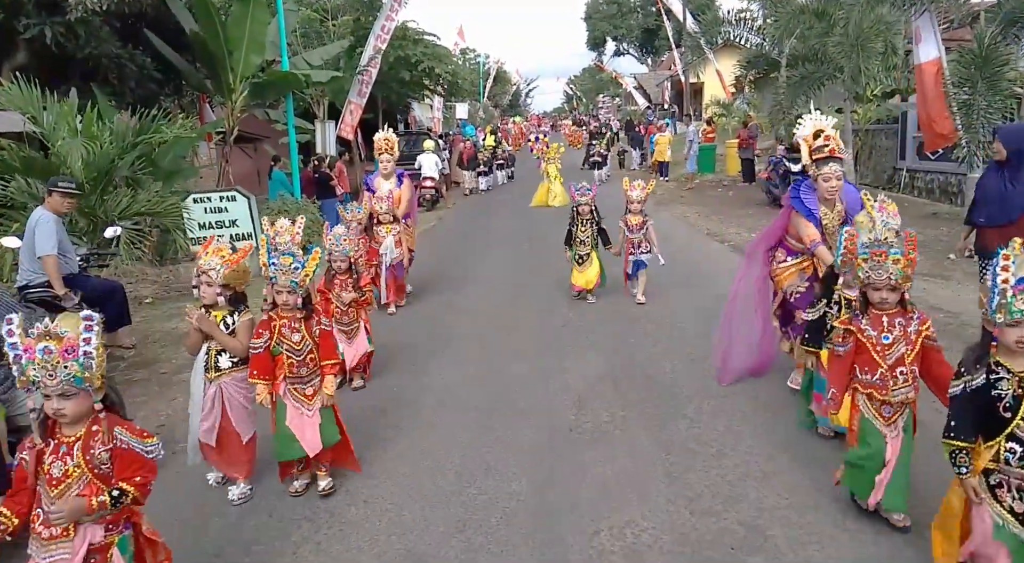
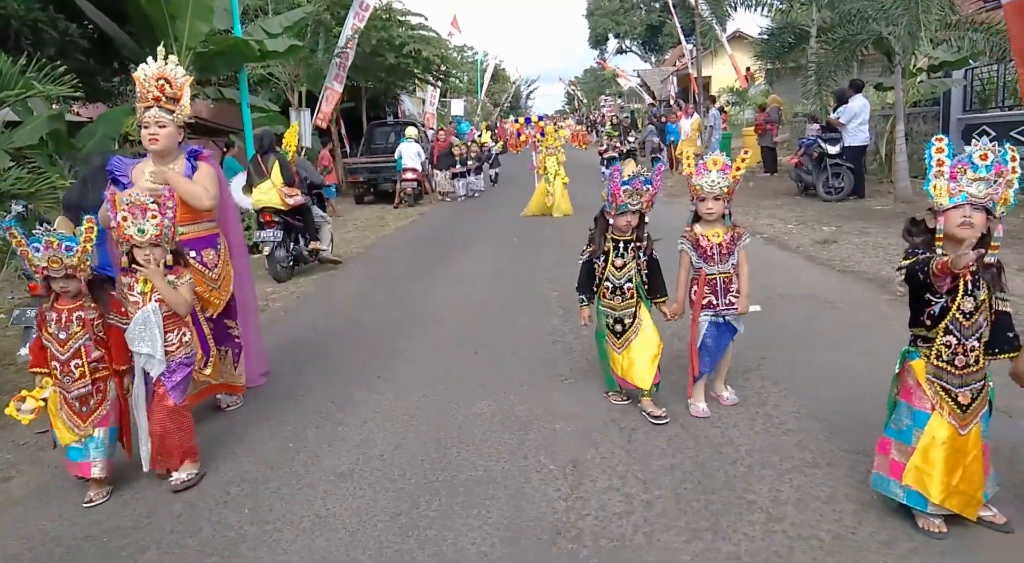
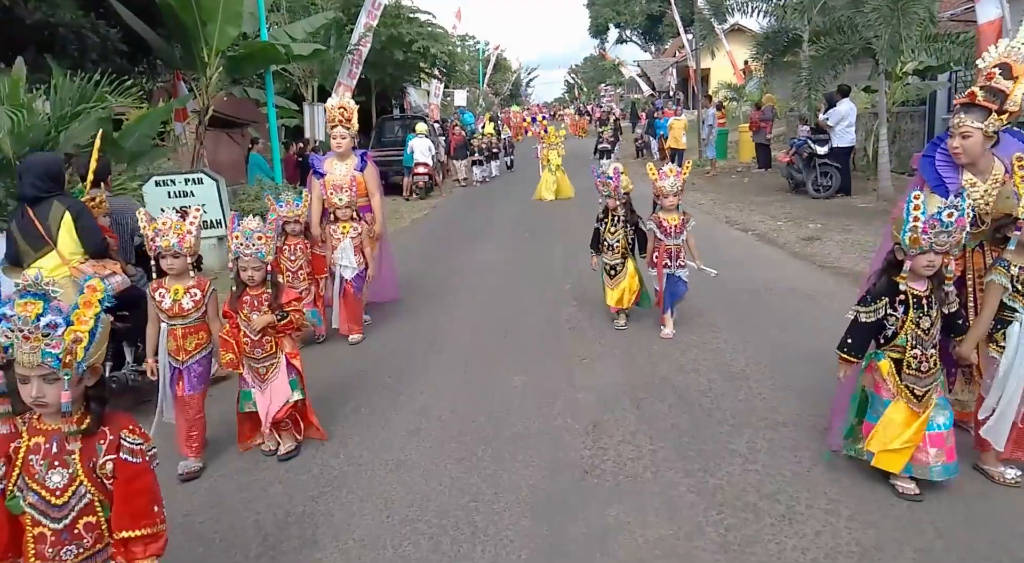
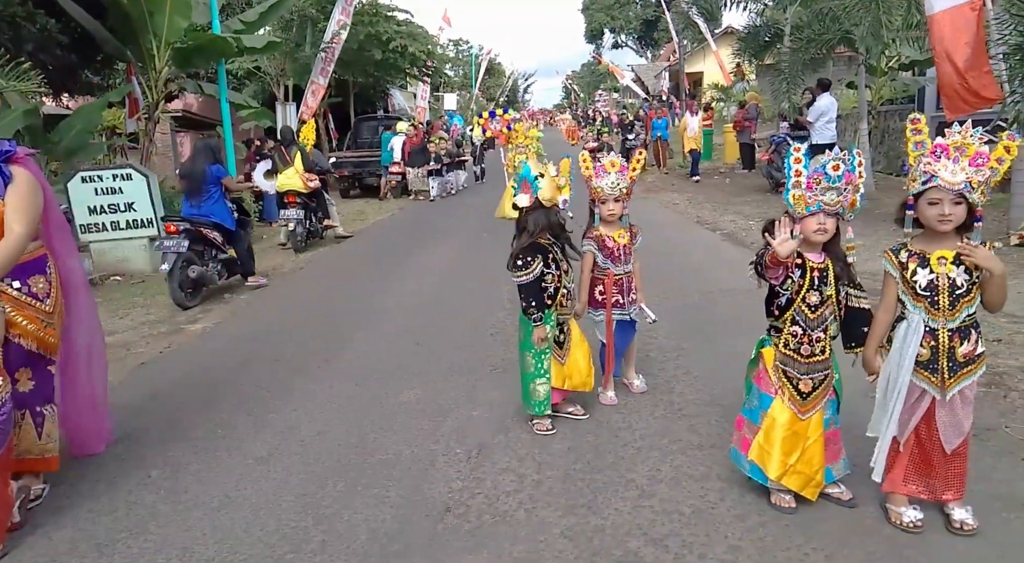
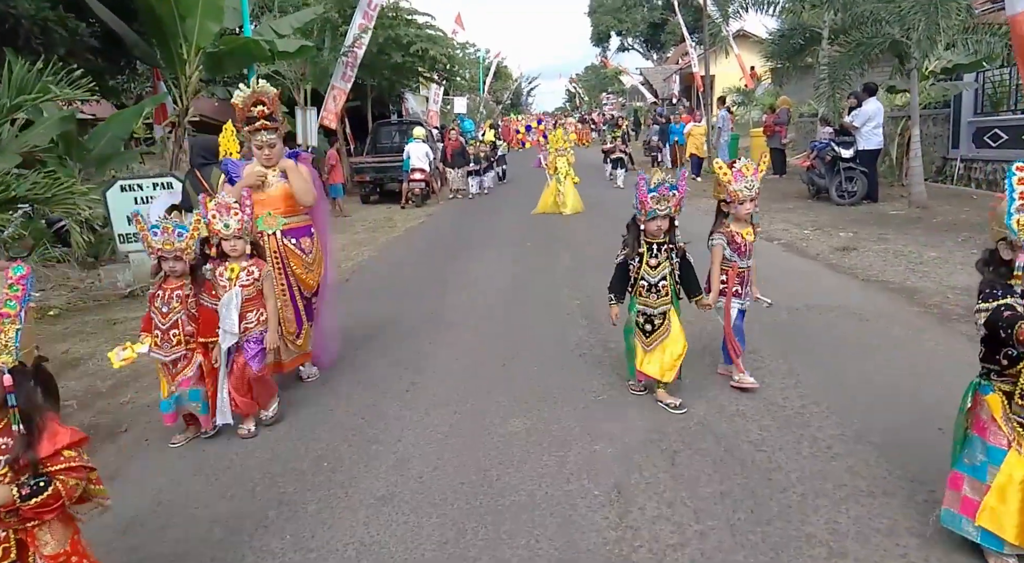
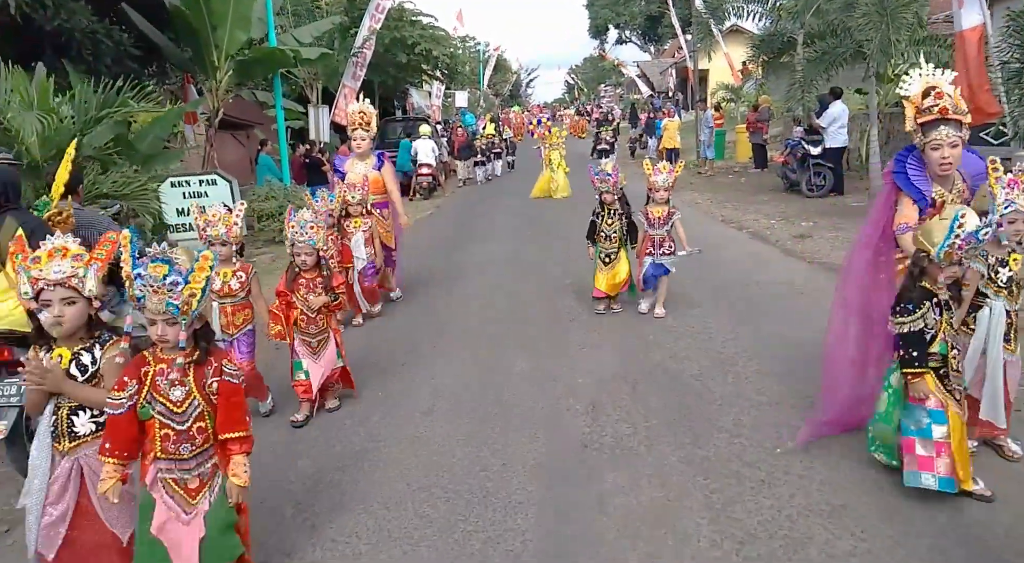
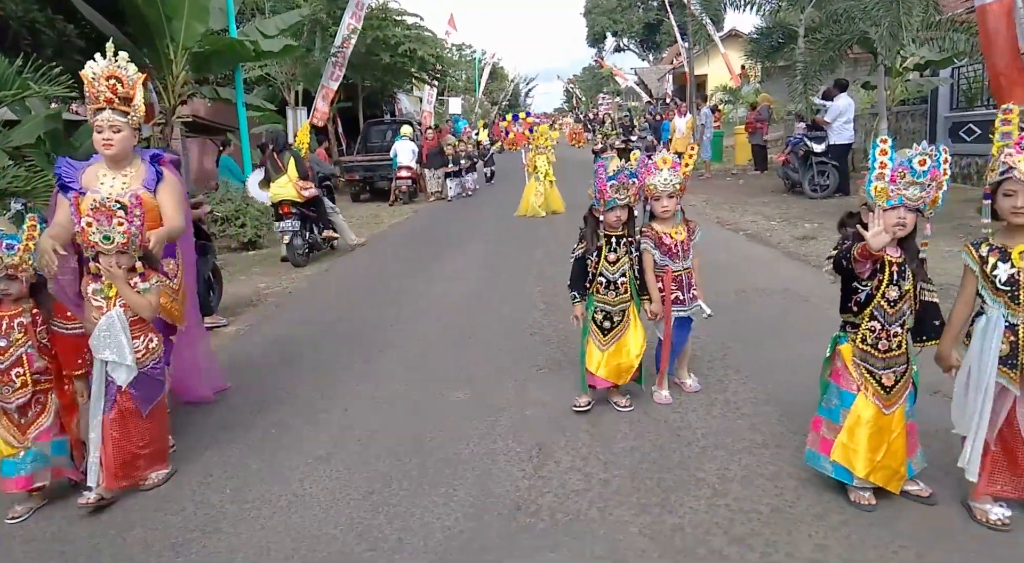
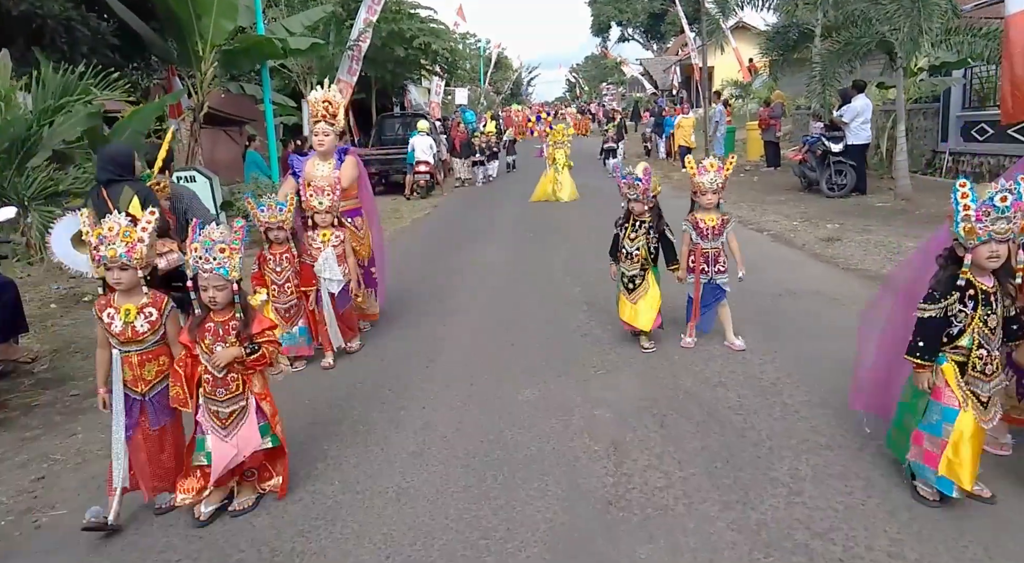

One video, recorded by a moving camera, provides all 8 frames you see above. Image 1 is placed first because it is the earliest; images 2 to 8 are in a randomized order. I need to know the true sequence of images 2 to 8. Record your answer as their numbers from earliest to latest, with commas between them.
6, 3, 8, 5, 2, 7, 4
